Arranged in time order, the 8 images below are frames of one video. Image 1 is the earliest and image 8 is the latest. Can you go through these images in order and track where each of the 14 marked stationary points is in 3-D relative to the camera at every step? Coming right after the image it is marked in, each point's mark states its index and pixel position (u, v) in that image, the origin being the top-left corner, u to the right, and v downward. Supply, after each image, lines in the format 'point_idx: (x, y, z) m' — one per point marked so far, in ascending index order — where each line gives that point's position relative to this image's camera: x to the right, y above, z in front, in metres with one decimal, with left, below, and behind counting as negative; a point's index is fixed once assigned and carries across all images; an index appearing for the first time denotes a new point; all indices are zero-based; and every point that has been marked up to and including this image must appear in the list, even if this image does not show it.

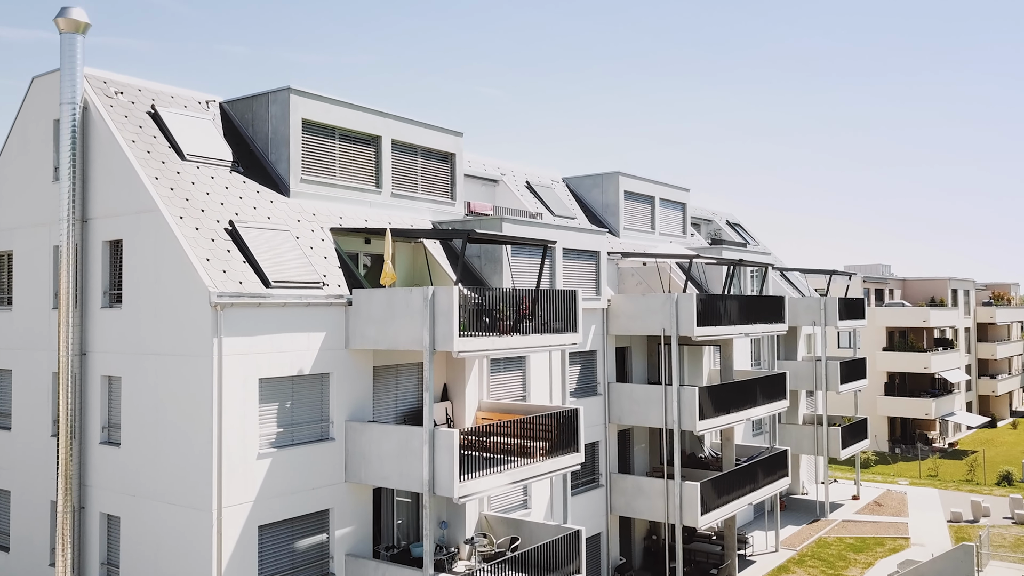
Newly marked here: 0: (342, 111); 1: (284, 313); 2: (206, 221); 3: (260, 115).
0: (-4.4, +4.6, +20.1) m
1: (-4.7, -0.5, +15.9) m
2: (-6.3, +1.4, +16.1) m
3: (-6.3, +4.3, +19.5) m
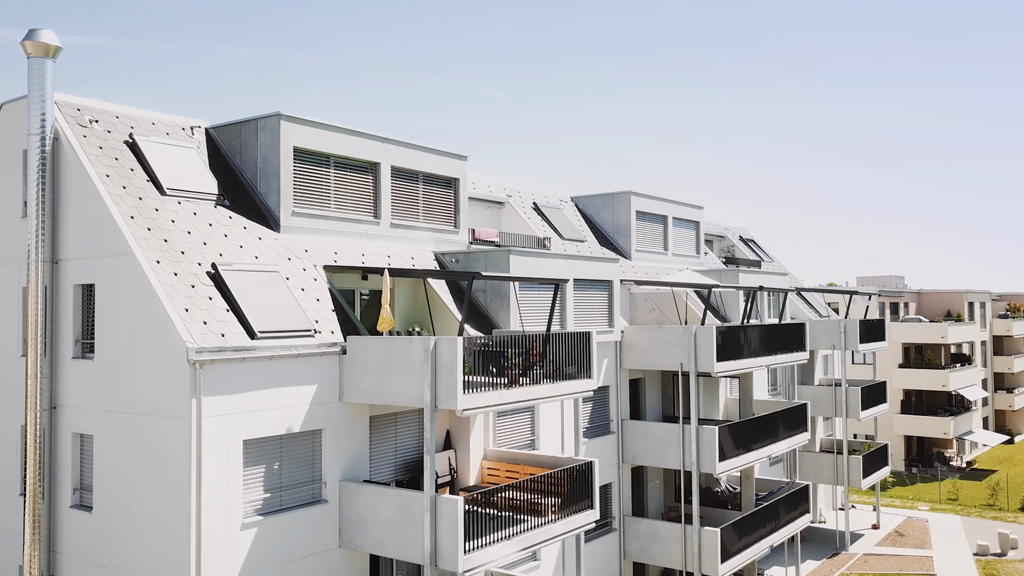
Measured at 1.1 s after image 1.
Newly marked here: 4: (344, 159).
0: (-4.2, +3.6, +18.7) m
1: (-4.5, -1.5, +14.5) m
2: (-6.2, +0.4, +14.7) m
3: (-6.1, +3.4, +18.0) m
4: (-4.1, +3.1, +18.9) m
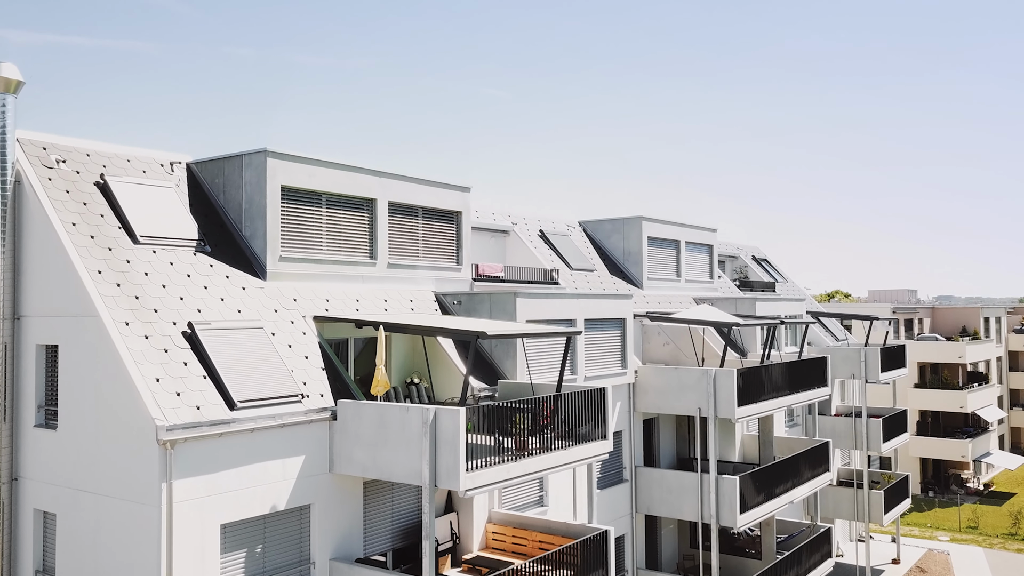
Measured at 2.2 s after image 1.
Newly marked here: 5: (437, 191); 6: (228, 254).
0: (-4.0, +2.6, +17.2) m
1: (-4.3, -2.6, +13.0) m
2: (-6.0, -0.6, +13.2) m
3: (-6.0, +2.3, +16.6) m
4: (-3.9, +2.1, +17.5) m
5: (-1.9, +2.5, +19.8) m
6: (-5.8, +0.7, +15.8) m
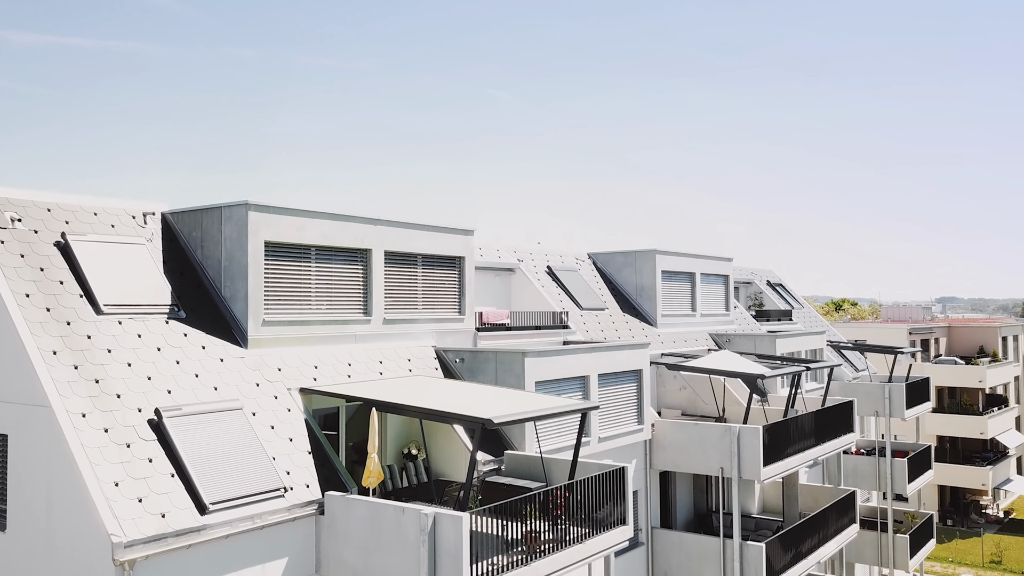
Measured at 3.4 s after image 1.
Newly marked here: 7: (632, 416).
0: (-3.8, +1.3, +15.6) m
1: (-4.2, -3.8, +11.4) m
2: (-5.8, -1.9, +11.6) m
3: (-5.8, +1.0, +15.0) m
4: (-3.8, +0.8, +15.9) m
5: (-1.7, +1.2, +18.2) m
6: (-5.6, -0.6, +14.2) m
7: (+3.1, -3.3, +19.9) m
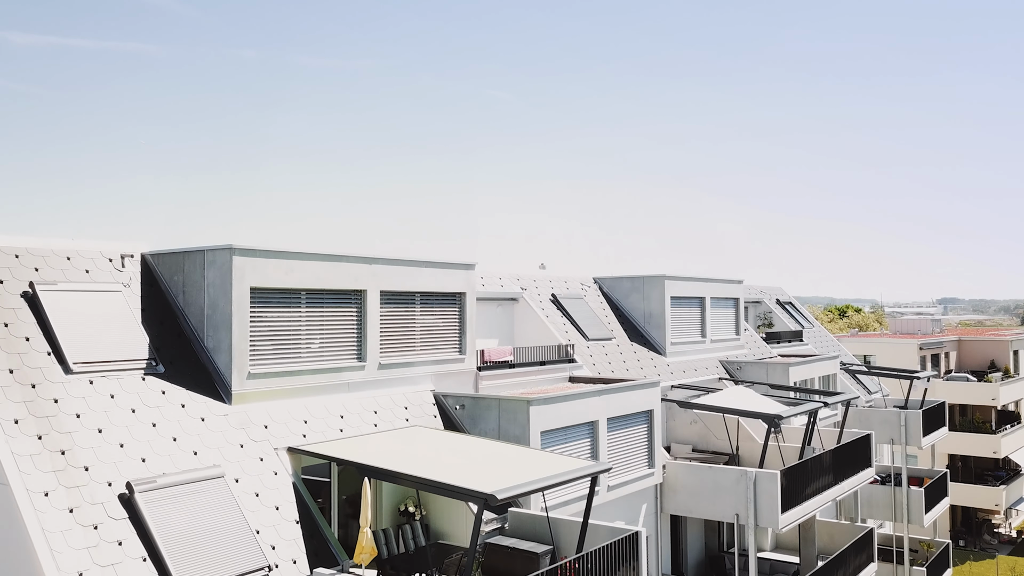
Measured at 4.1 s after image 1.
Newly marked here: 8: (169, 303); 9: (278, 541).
0: (-3.8, +0.4, +14.6) m
1: (-4.1, -4.7, +10.3) m
2: (-5.8, -2.7, +10.6) m
3: (-5.7, +0.2, +13.9) m
4: (-3.7, -0.1, +14.8) m
5: (-1.7, +0.3, +17.2) m
6: (-5.6, -1.4, +13.2) m
7: (+3.1, -4.1, +18.9) m
8: (-6.3, -0.3, +14.2) m
9: (-3.5, -3.8, +11.8) m
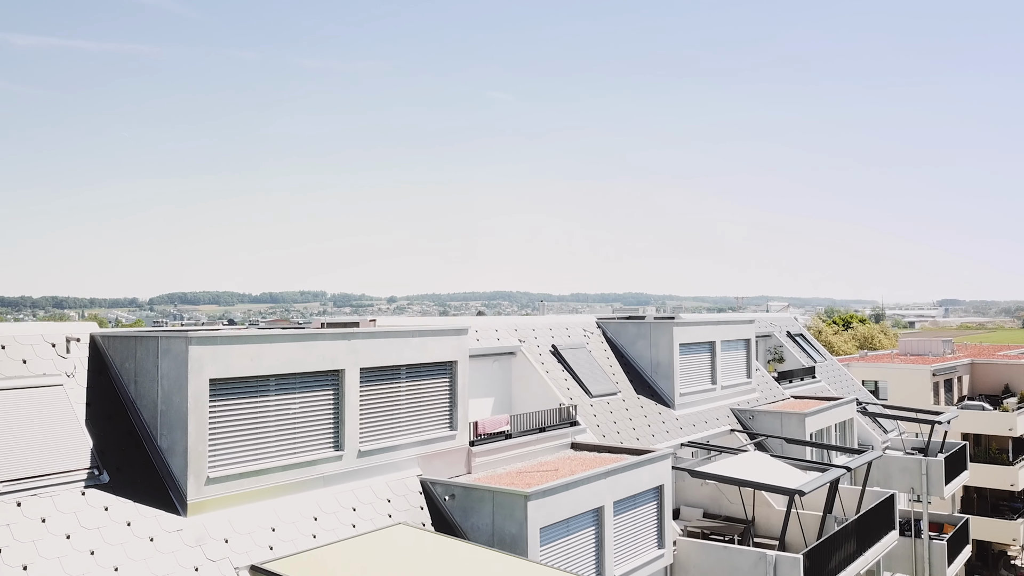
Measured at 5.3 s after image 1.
0: (-3.8, -1.0, +12.9) m
1: (-4.2, -6.1, +8.7) m
2: (-5.9, -4.2, +9.0) m
3: (-5.8, -1.2, +12.3) m
4: (-3.8, -1.5, +13.2) m
5: (-1.7, -1.1, +15.5) m
6: (-5.6, -2.9, +11.6) m
7: (+3.1, -5.6, +17.2) m
8: (-6.4, -1.7, +12.6) m
9: (-3.6, -5.2, +10.1) m
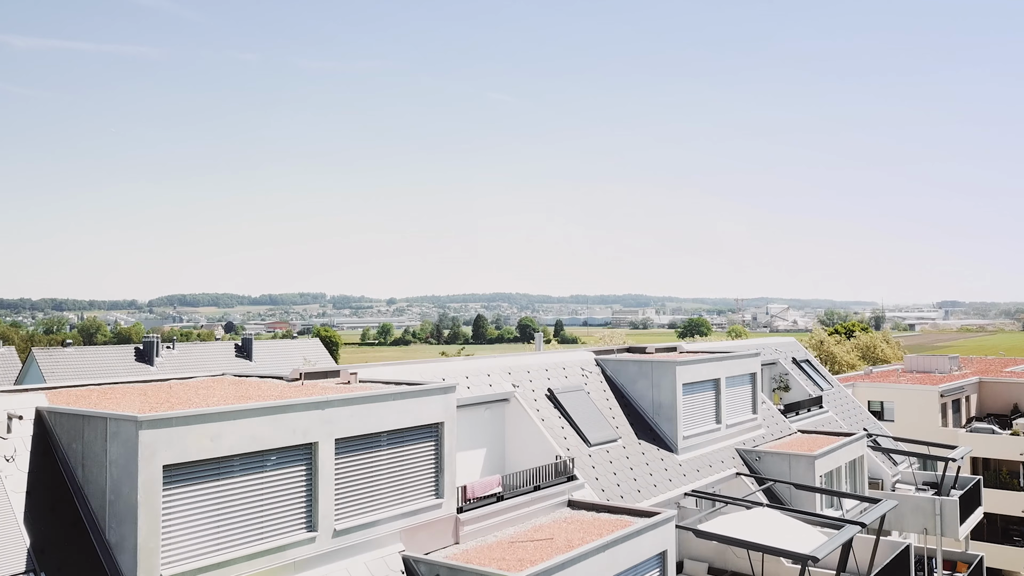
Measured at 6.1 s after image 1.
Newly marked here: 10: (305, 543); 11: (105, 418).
0: (-4.0, -2.1, +11.7) m
1: (-4.3, -7.1, +7.5) m
2: (-6.0, -5.2, +7.7) m
3: (-6.0, -2.3, +11.1) m
4: (-3.9, -2.6, +12.0) m
5: (-1.9, -2.2, +14.3) m
6: (-5.8, -3.9, +10.4) m
7: (+2.9, -6.6, +16.0) m
8: (-6.5, -2.7, +11.4) m
9: (-3.8, -6.3, +8.9) m
10: (-3.3, -4.1, +12.4) m
11: (-5.7, -1.8, +10.9) m
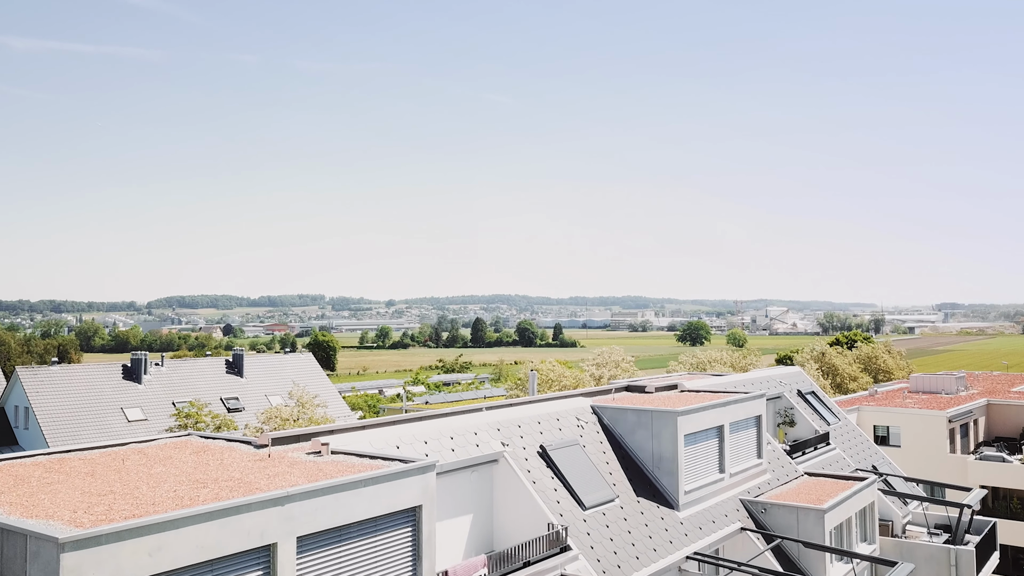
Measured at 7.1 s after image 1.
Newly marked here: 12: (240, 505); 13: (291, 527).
0: (-4.3, -3.3, +10.3) m
1: (-4.6, -8.3, +6.1) m
2: (-6.3, -6.4, +6.4) m
3: (-6.2, -3.5, +9.7) m
4: (-4.2, -3.8, +10.6) m
5: (-2.2, -3.4, +12.9) m
6: (-6.1, -5.1, +9.0) m
7: (+2.6, -7.8, +14.6) m
8: (-6.8, -3.9, +10.0) m
9: (-4.0, -7.5, +7.5) m
10: (-3.6, -5.3, +11.0) m
11: (-6.0, -3.0, +9.5) m
12: (-3.8, -3.1, +10.9) m
13: (-3.3, -3.6, +11.5) m
